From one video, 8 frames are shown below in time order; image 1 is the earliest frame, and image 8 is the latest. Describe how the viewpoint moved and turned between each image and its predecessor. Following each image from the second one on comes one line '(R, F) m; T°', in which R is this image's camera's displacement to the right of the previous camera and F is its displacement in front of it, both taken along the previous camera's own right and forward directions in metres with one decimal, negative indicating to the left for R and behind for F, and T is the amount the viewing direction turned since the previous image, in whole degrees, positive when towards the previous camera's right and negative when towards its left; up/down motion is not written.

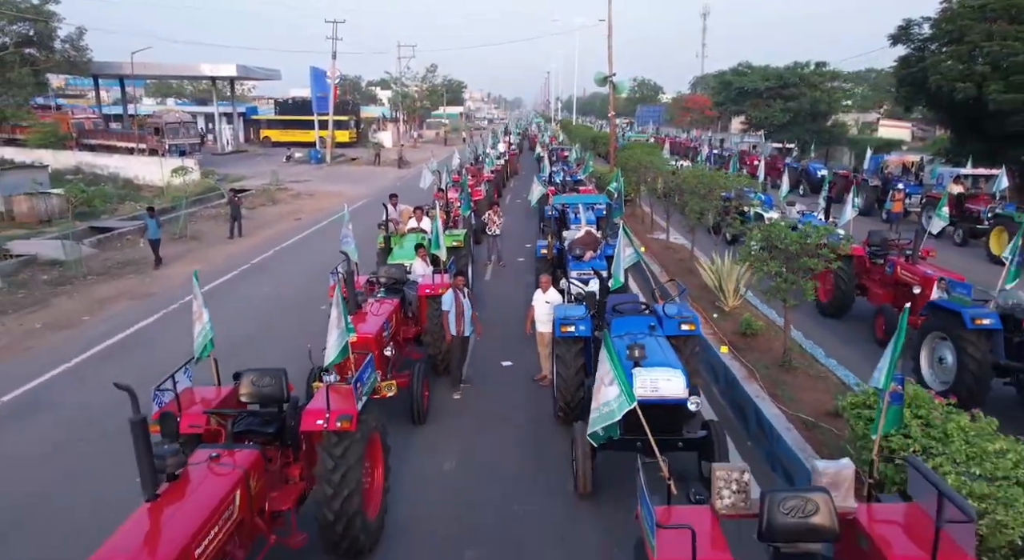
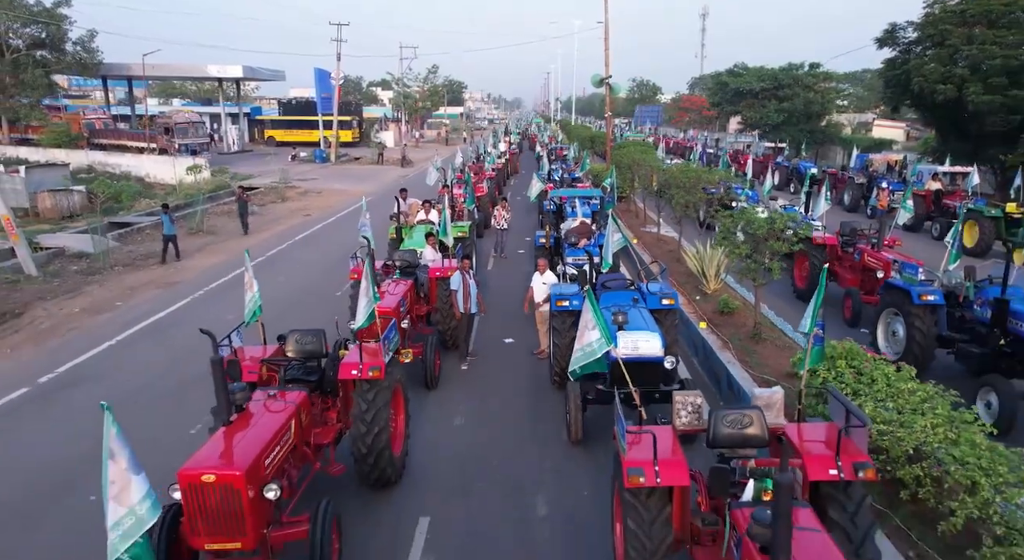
(0.0, -1.0) m; 0°
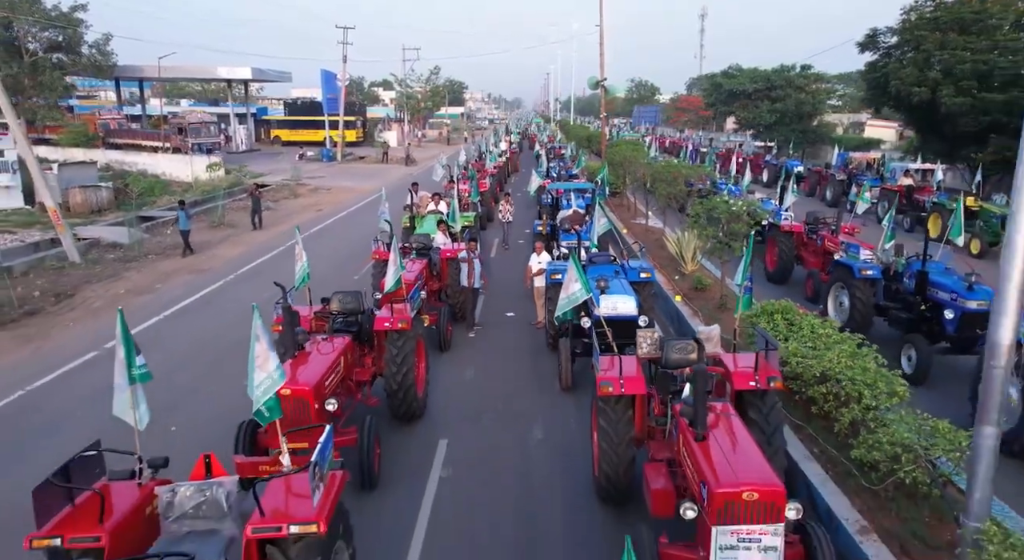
(0.0, -1.5) m; 0°
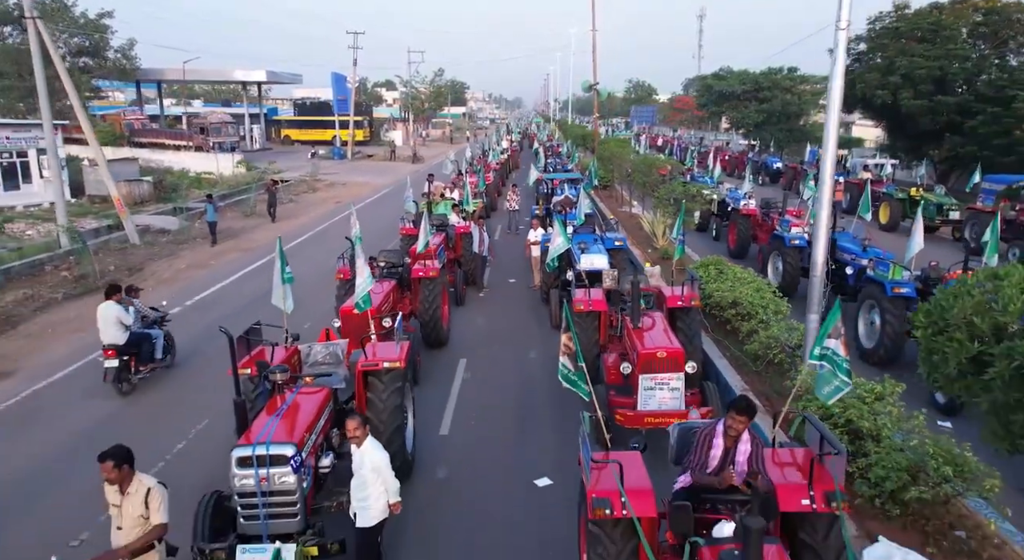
(0.0, -2.6) m; 0°
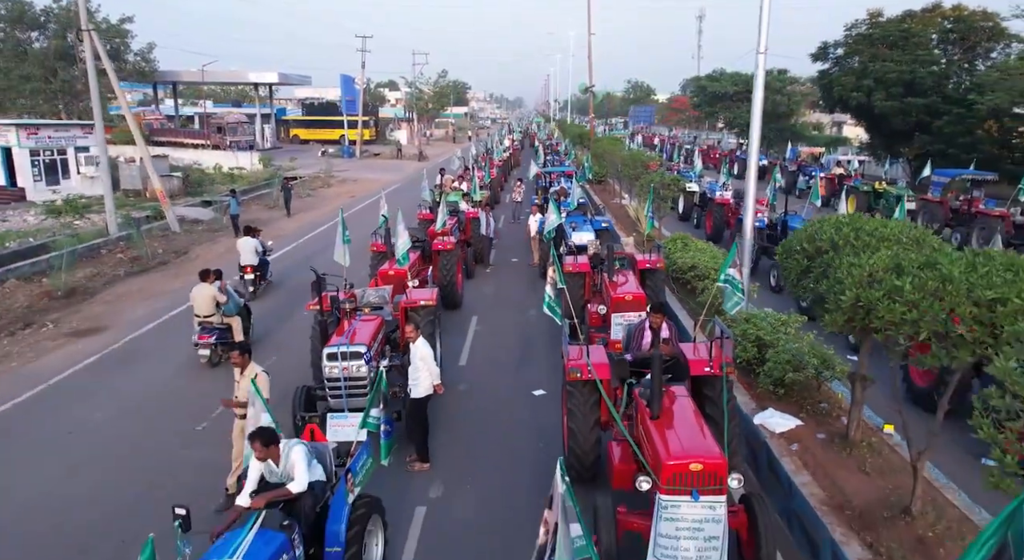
(0.0, -2.2) m; 0°
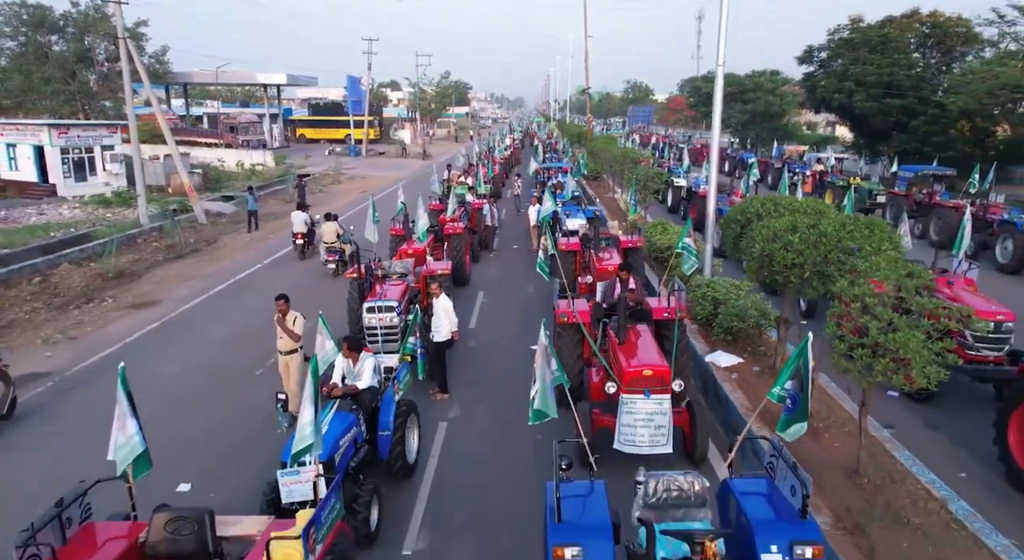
(0.0, -1.8) m; 0°
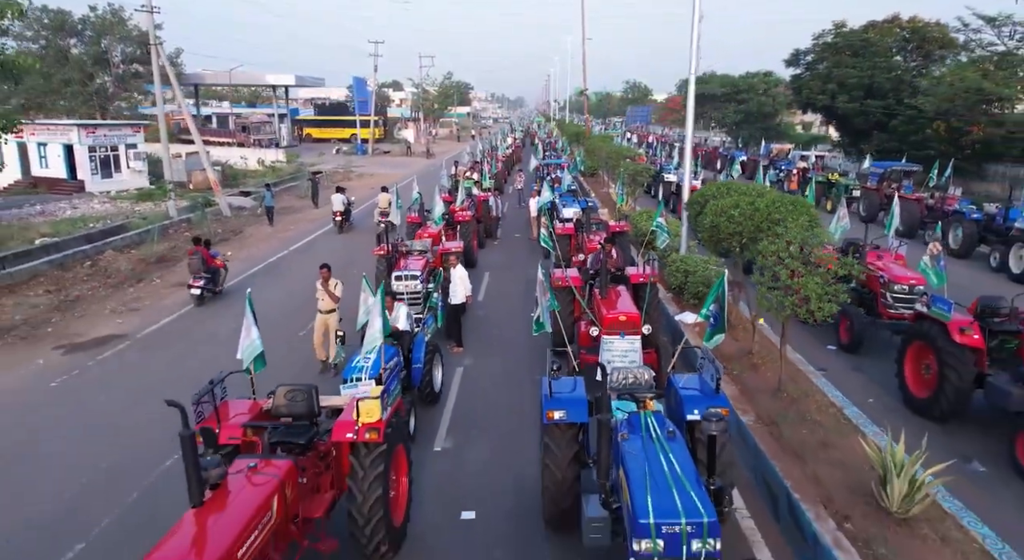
(0.0, -1.8) m; 0°
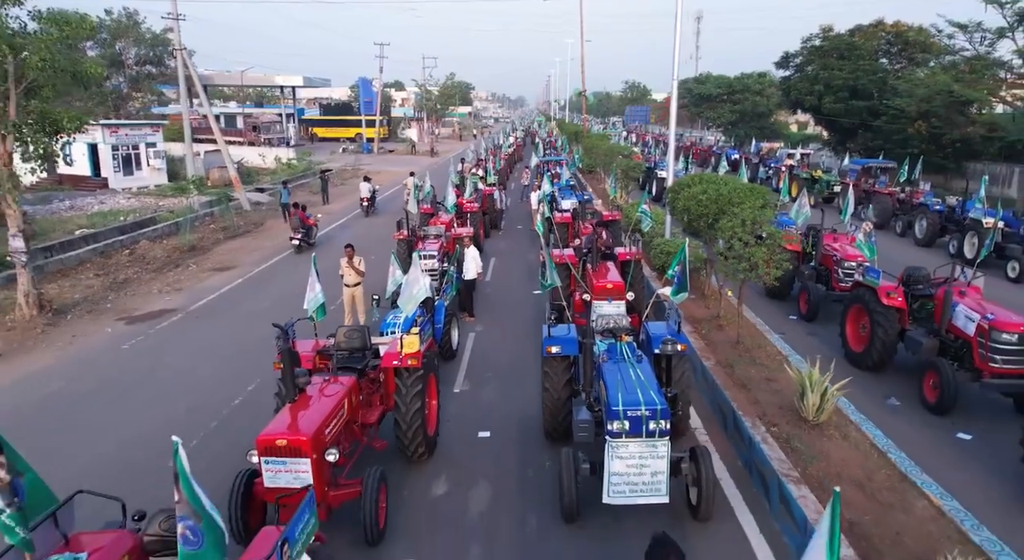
(-0.1, -1.6) m; 0°
